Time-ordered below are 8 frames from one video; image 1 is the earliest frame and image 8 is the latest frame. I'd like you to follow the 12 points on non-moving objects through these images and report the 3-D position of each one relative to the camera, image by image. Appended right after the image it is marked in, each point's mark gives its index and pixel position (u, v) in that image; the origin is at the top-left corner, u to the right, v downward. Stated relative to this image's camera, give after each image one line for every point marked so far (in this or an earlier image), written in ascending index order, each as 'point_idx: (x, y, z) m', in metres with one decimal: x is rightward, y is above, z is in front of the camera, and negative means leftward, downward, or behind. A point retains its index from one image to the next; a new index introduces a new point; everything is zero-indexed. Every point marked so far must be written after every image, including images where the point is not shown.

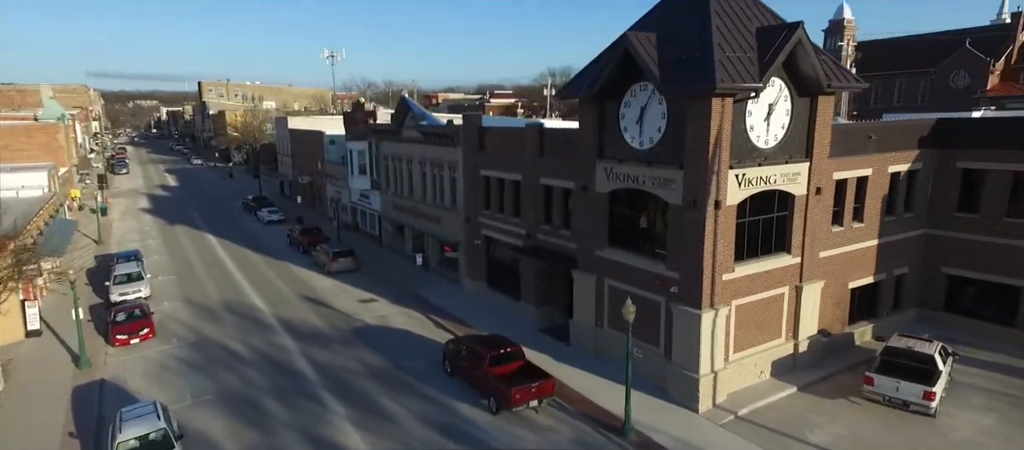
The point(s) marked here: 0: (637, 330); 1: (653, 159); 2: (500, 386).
0: (+3.5, -3.2, +19.2) m
1: (+3.6, +2.0, +18.0) m
2: (-0.6, -4.4, +17.5) m
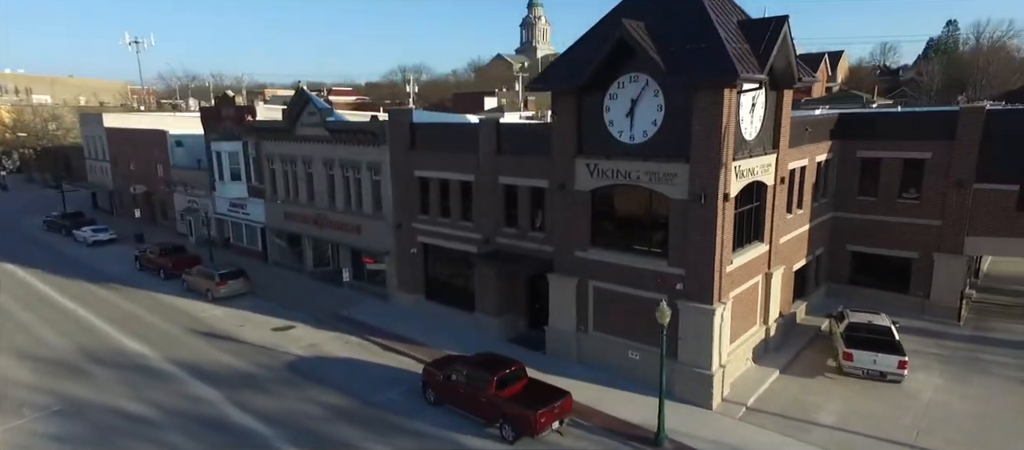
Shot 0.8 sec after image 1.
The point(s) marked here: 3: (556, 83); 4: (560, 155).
0: (+3.3, -3.1, +18.3) m
1: (+3.5, +2.0, +17.2) m
2: (-0.1, -4.6, +15.5) m
3: (+1.2, +4.2, +18.8) m
4: (+1.5, +2.2, +19.2) m
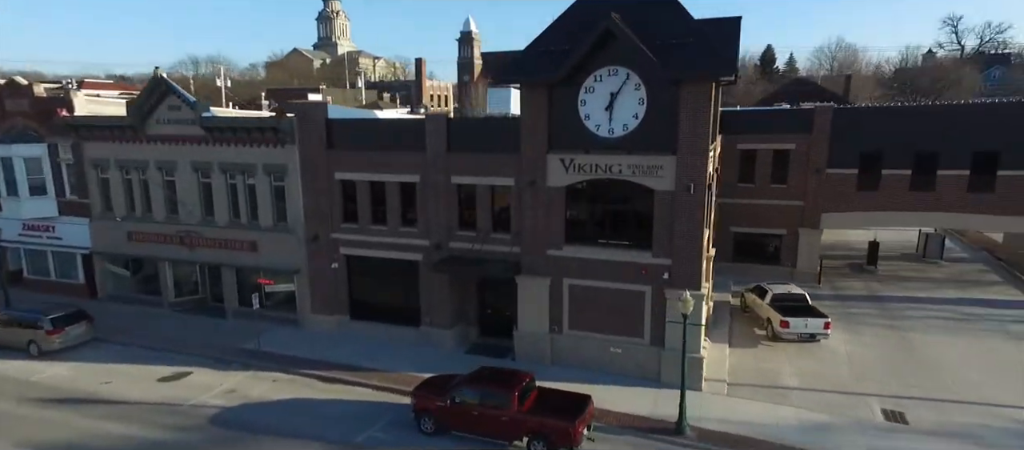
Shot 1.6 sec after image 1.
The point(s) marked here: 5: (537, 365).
0: (+2.9, -3.0, +18.2) m
1: (+3.1, +2.2, +17.2) m
2: (+0.8, -4.6, +14.4) m
3: (+0.3, +4.2, +17.8) m
4: (+0.5, +2.2, +18.3) m
5: (+0.7, -4.2, +19.0) m
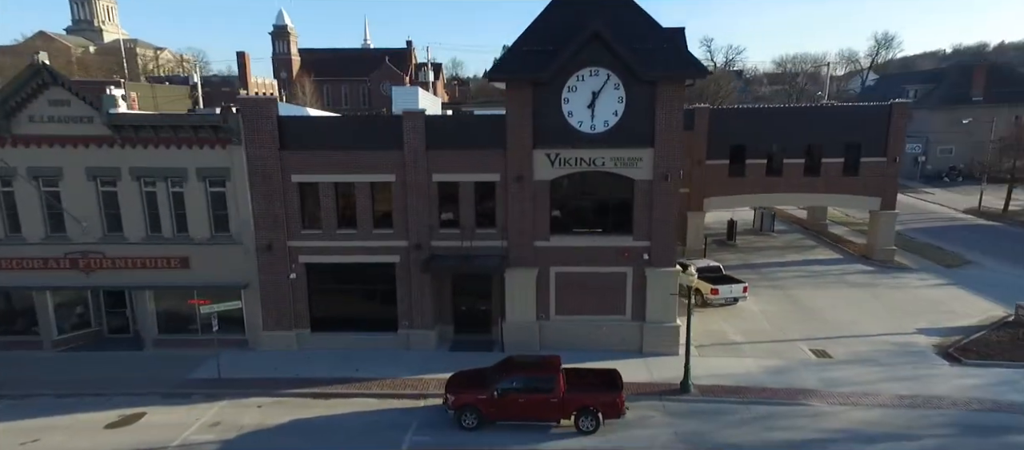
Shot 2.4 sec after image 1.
0: (+2.7, -2.6, +19.8) m
1: (+3.0, +2.6, +18.8) m
2: (+2.2, -4.3, +15.5) m
3: (0.0, +4.4, +18.4) m
4: (+0.2, +2.4, +19.0) m
5: (+0.5, -4.0, +19.8) m
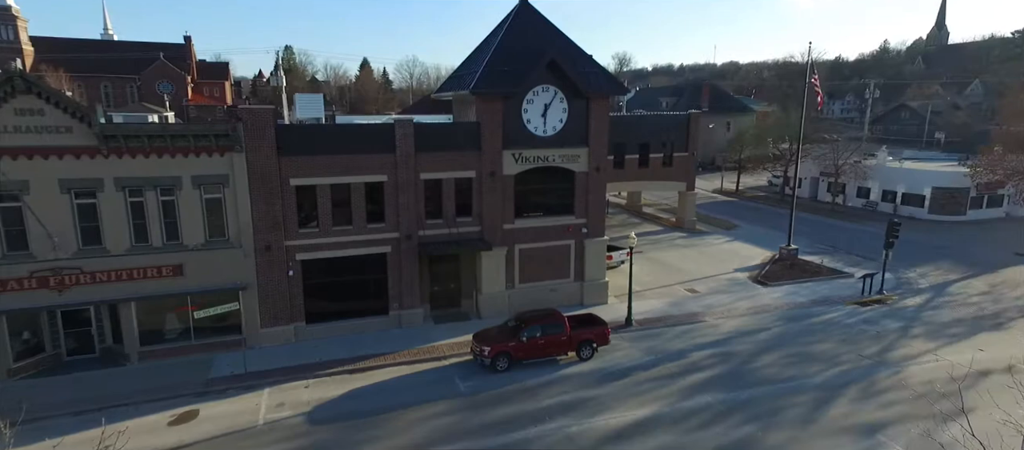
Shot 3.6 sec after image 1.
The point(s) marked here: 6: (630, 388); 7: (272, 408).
0: (+1.5, -2.0, +25.1) m
1: (+1.8, +3.2, +24.3) m
2: (+2.8, -3.6, +21.0) m
3: (-0.9, +4.9, +22.8) m
4: (-0.9, +2.9, +23.4) m
5: (-0.5, -3.5, +24.3) m
6: (+3.7, -4.6, +19.1) m
7: (-6.7, -5.2, +17.8) m
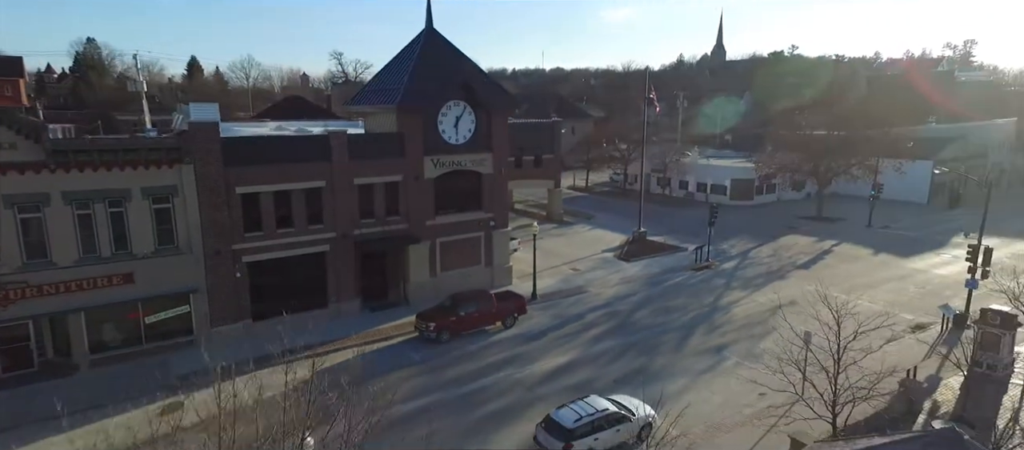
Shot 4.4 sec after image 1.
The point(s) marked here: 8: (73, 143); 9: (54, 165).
0: (-2.3, -1.7, +29.2) m
1: (-2.1, +3.5, +28.4) m
2: (+0.1, -3.3, +25.5) m
3: (-4.4, +5.0, +26.2) m
4: (-4.4, +3.0, +26.9) m
5: (-3.9, -3.4, +27.8) m
6: (+1.6, -4.2, +23.9) m
7: (-8.1, -5.3, +19.9) m
8: (-13.9, +2.6, +19.9) m
9: (-14.3, +1.9, +19.7) m
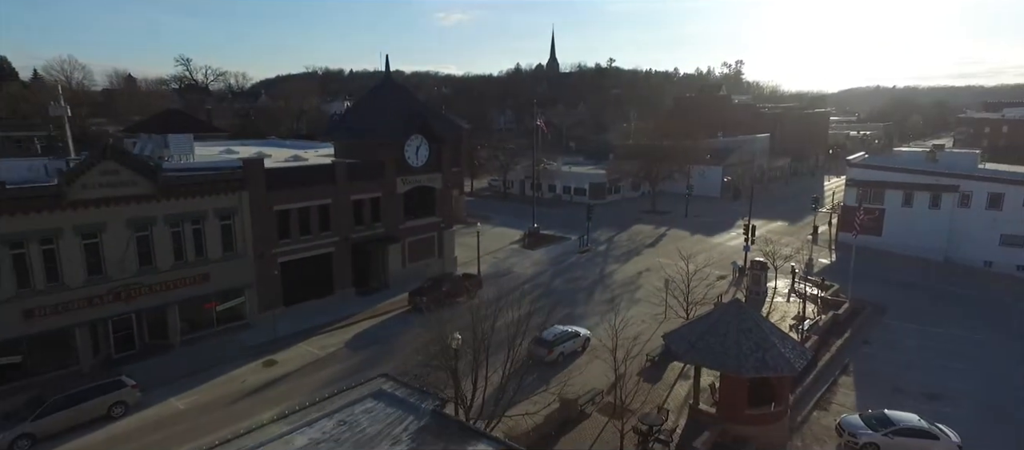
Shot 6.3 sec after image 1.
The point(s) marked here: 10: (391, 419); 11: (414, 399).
0: (-5.6, -1.9, +39.2) m
1: (-5.5, +3.3, +38.5) m
2: (-2.4, -3.3, +36.3) m
3: (-7.2, +4.8, +35.8) m
4: (-7.3, +2.8, +36.4) m
5: (-6.8, -3.6, +37.5) m
6: (-0.5, -4.2, +35.1) m
7: (-8.7, -5.7, +28.8) m
8: (-14.6, +2.0, +27.2) m
9: (-15.0, +1.2, +26.9) m
10: (-2.7, -4.3, +14.1) m
11: (-2.4, -4.1, +15.0) m
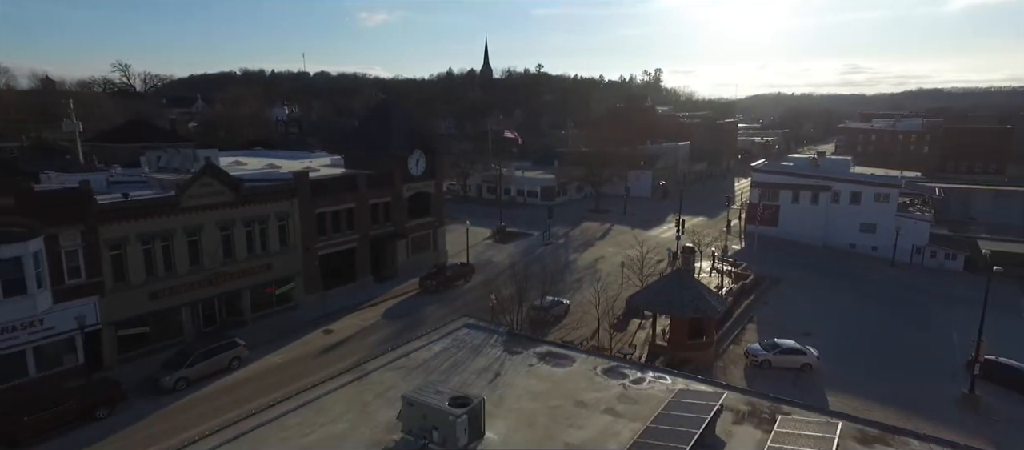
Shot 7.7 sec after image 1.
0: (-6.9, -1.8, +47.6) m
1: (-6.8, +3.4, +47.0) m
2: (-3.3, -3.2, +45.1) m
3: (-8.2, +4.9, +44.1) m
4: (-8.3, +2.8, +44.7) m
5: (-7.8, -3.5, +45.8) m
6: (-1.3, -4.0, +44.2) m
7: (-8.7, -5.6, +36.9) m
8: (-14.5, +1.9, +34.7) m
9: (-14.8, +1.2, +34.3) m
10: (-1.0, -4.1, +23.1) m
11: (-0.8, -3.9, +24.0) m
